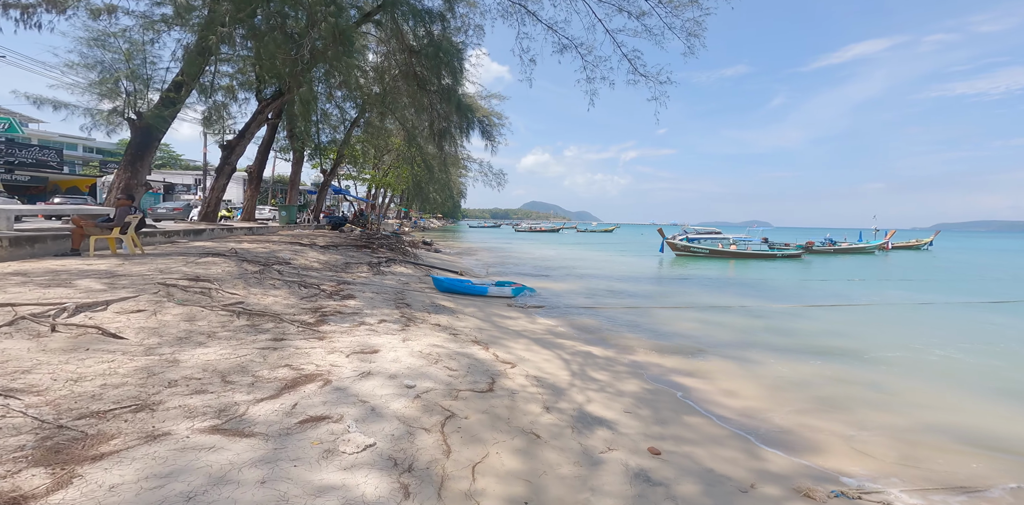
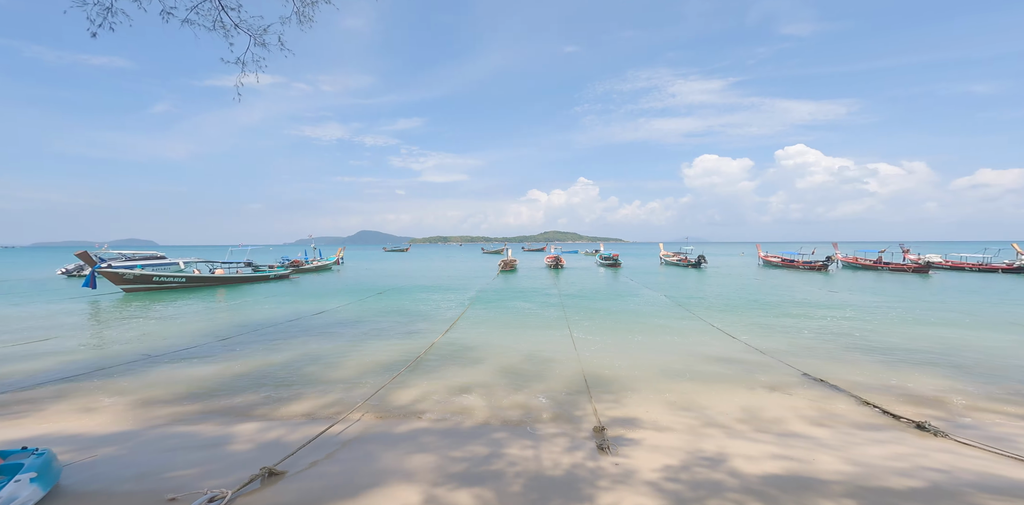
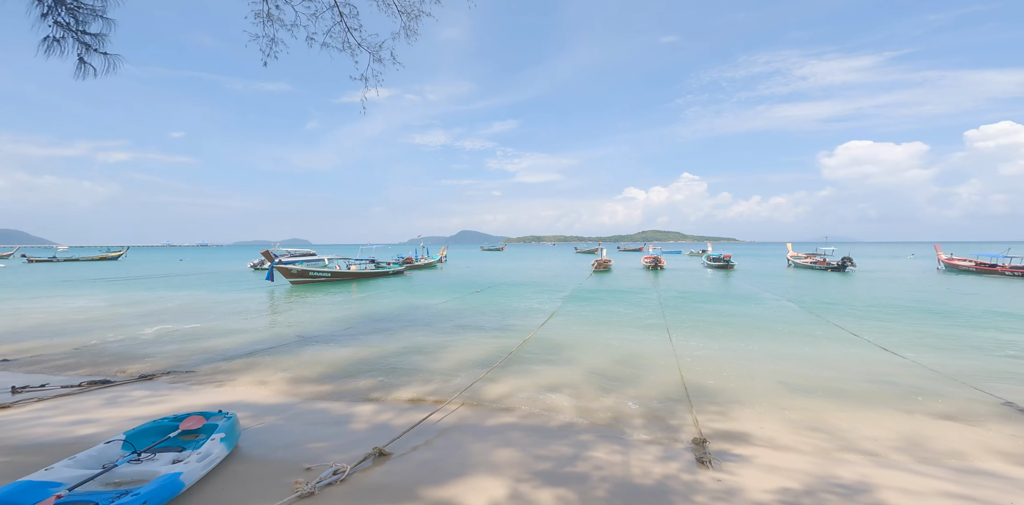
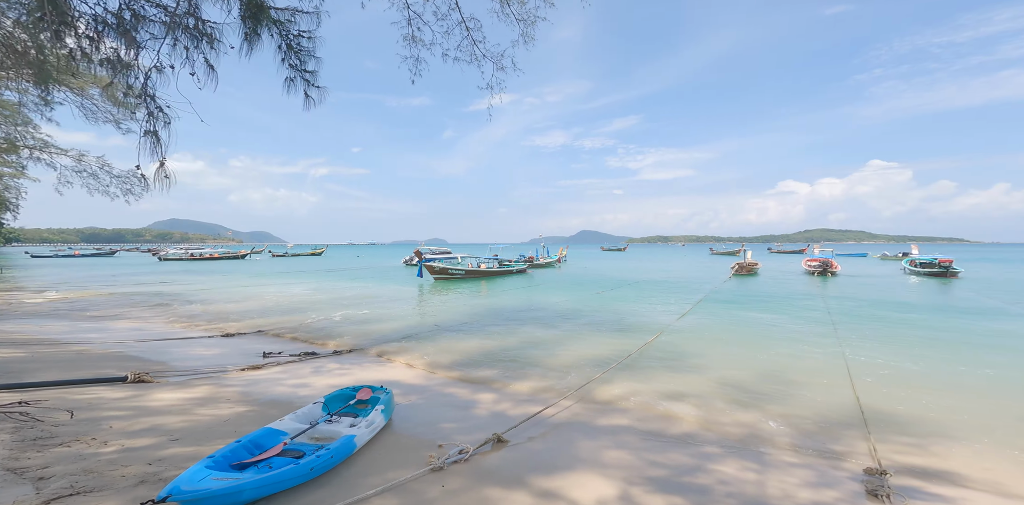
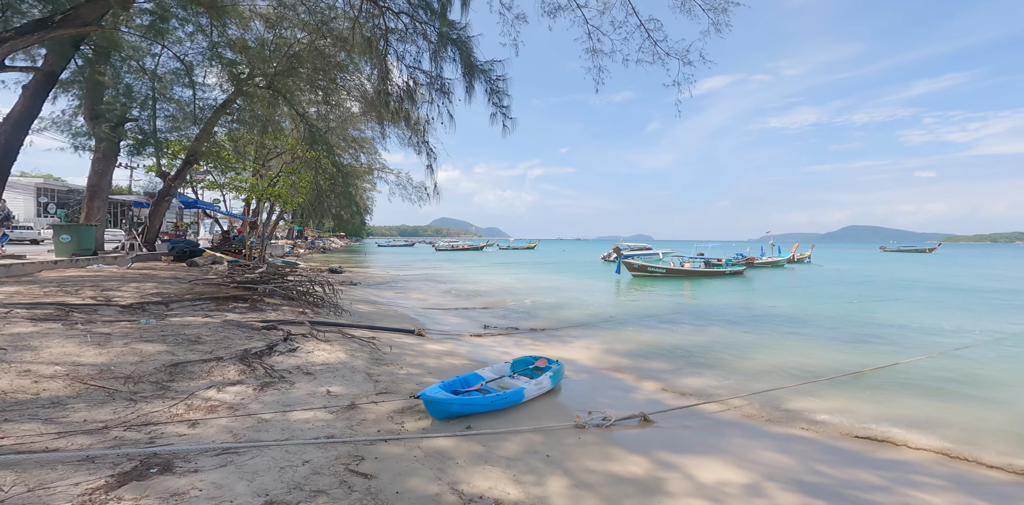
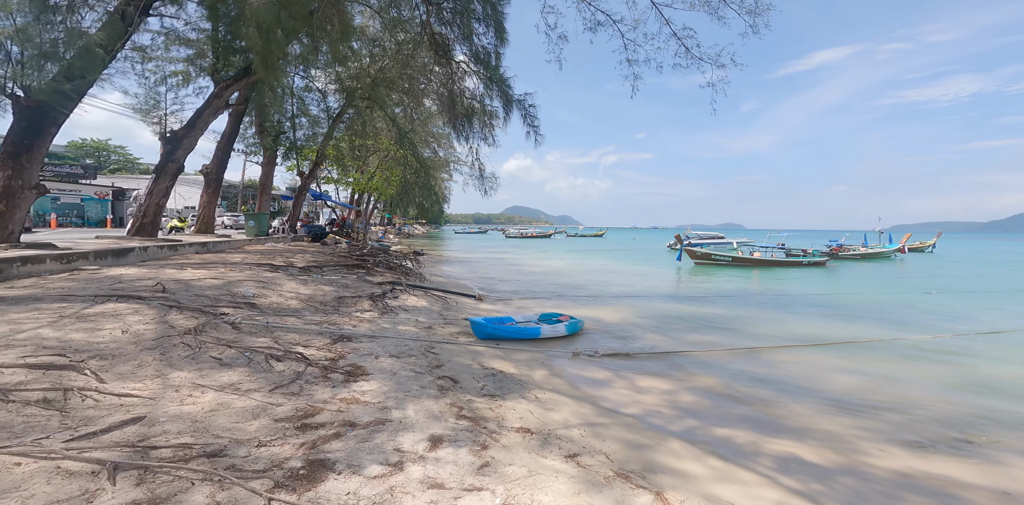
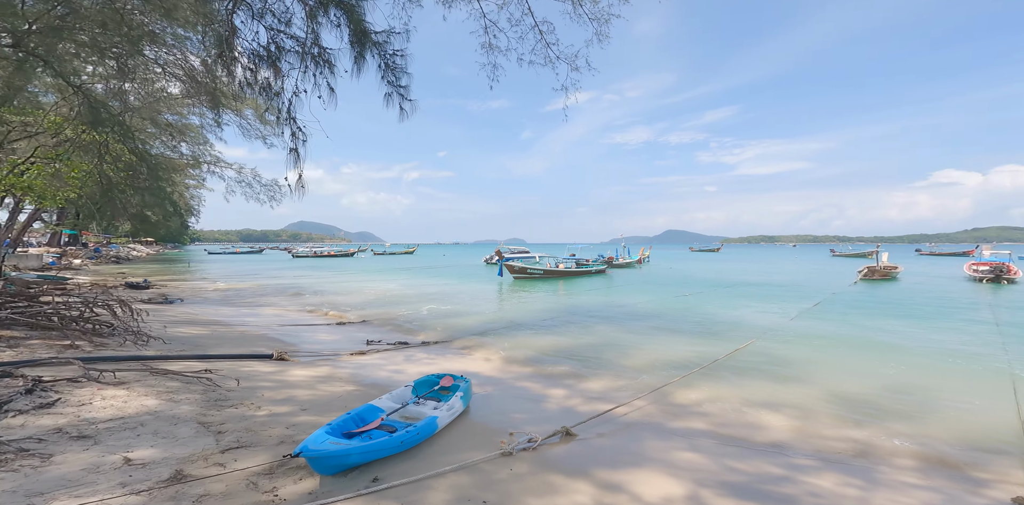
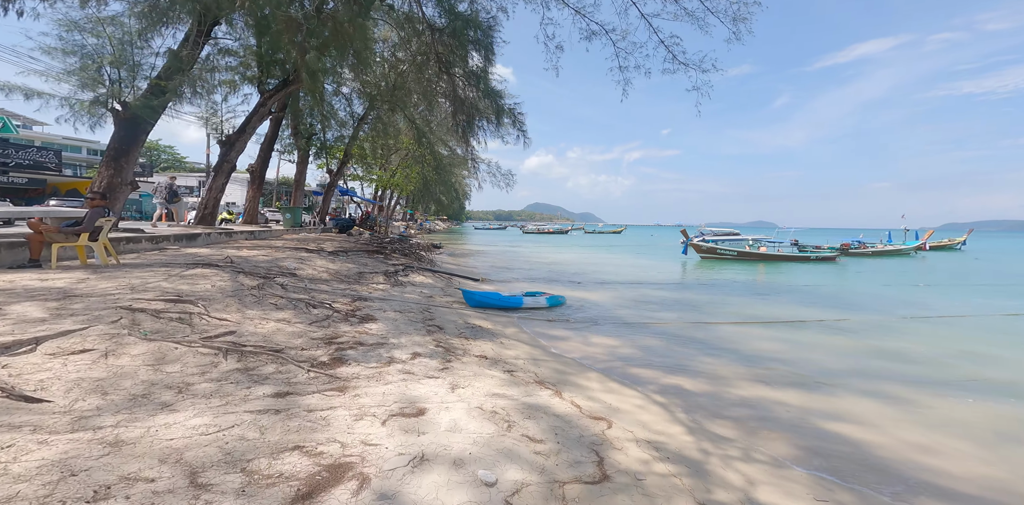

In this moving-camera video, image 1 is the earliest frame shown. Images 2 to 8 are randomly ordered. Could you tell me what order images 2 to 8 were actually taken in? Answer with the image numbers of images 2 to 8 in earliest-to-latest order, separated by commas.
8, 6, 5, 7, 4, 3, 2
